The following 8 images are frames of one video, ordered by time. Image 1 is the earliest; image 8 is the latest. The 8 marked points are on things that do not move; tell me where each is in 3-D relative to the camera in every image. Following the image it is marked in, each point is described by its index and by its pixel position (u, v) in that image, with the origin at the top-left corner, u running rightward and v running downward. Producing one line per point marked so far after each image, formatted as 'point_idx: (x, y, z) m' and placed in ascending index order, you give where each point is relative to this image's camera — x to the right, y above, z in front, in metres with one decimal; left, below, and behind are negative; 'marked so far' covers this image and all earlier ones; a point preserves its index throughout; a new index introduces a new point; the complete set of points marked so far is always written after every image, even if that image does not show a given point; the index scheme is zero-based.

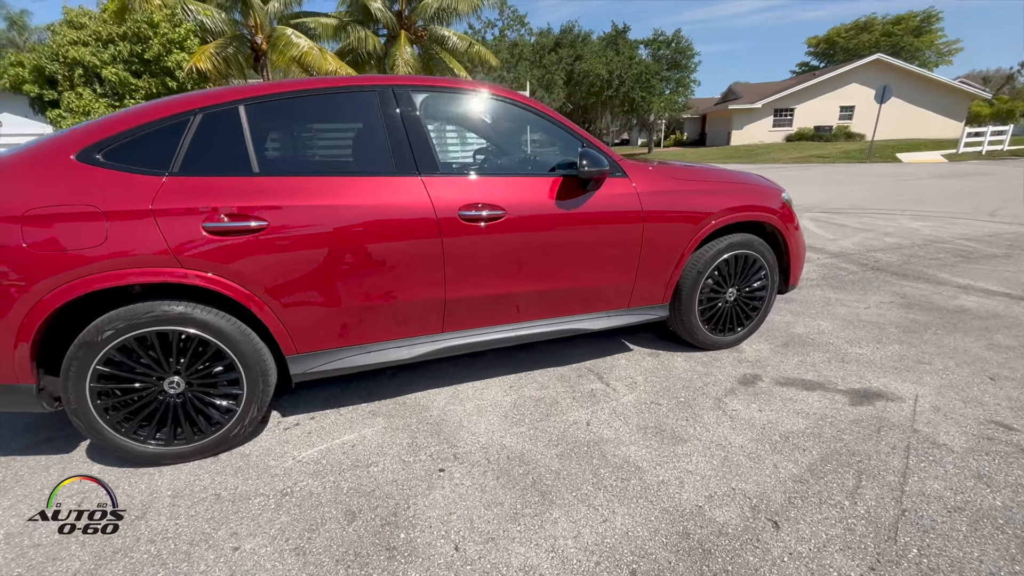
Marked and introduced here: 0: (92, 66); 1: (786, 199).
0: (-12.1, +6.4, +13.0) m
1: (+2.0, +0.7, +3.4) m
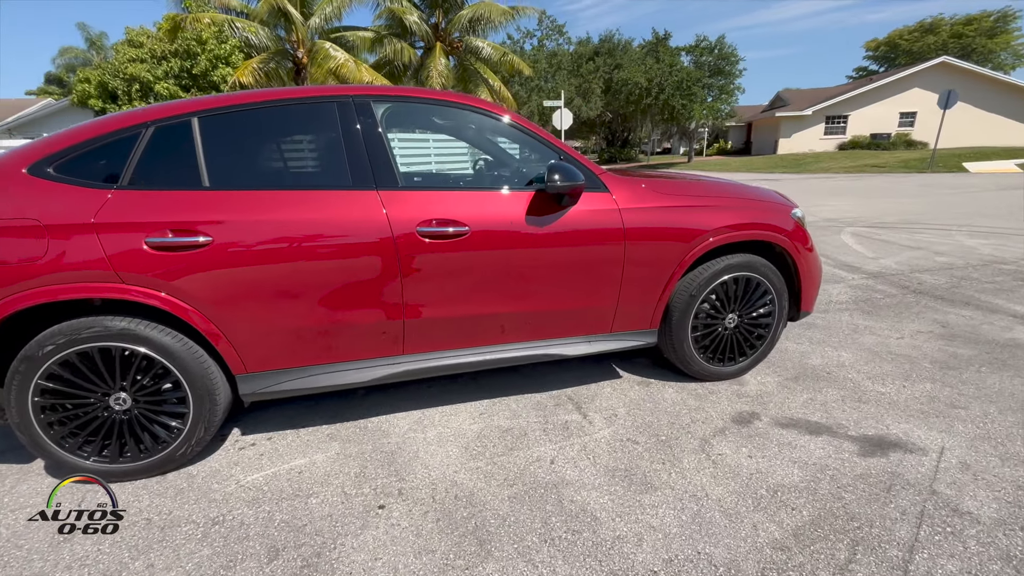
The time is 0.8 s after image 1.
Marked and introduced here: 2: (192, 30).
0: (-11.2, +6.3, +13.9) m
1: (+1.9, +0.5, +3.0) m
2: (-9.8, +7.9, +13.8) m
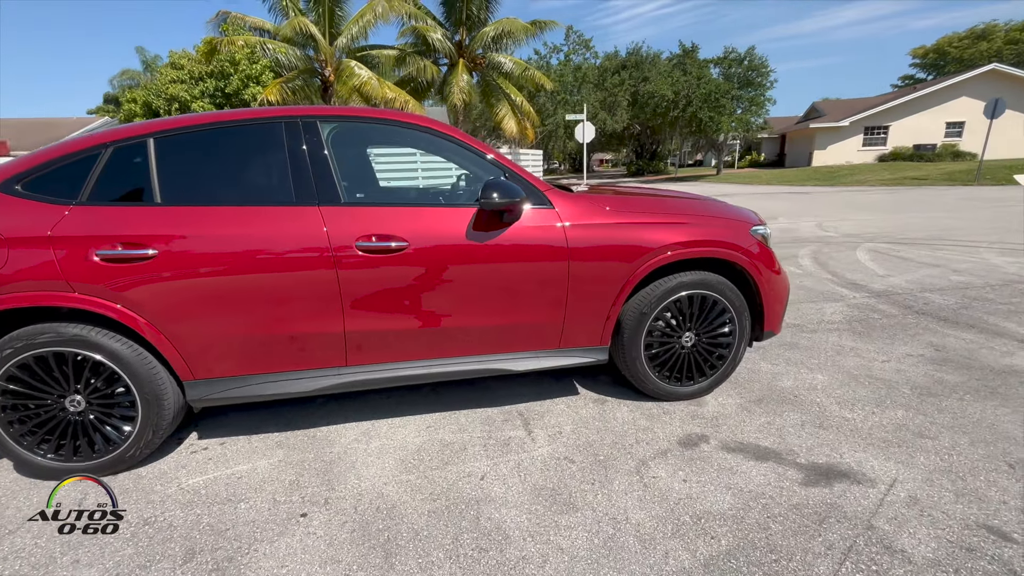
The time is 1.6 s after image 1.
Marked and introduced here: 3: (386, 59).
0: (-10.7, +6.1, +14.8) m
1: (+1.6, +0.4, +3.0) m
2: (-9.2, +7.6, +14.6) m
3: (-4.9, +9.0, +17.7) m
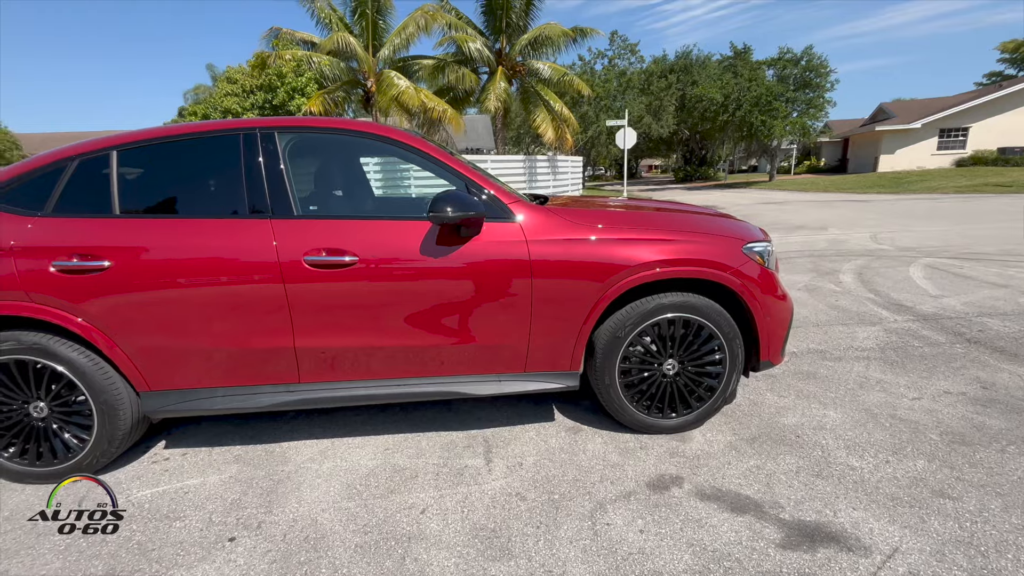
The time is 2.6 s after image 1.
0: (-9.5, +6.1, +15.7) m
1: (+1.4, +0.2, +2.6) m
2: (-8.0, +7.6, +15.4) m
3: (-3.4, +8.8, +18.1) m
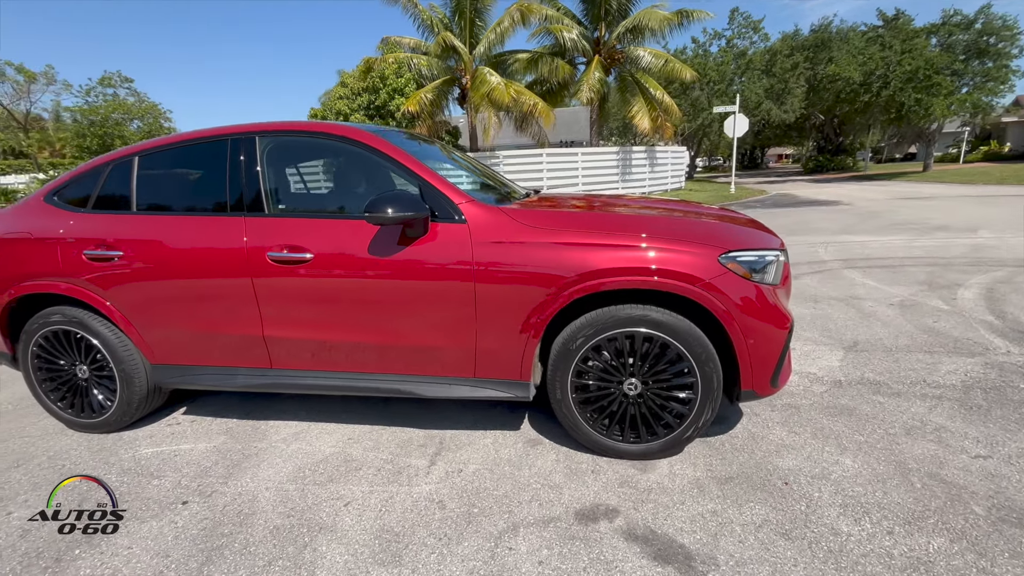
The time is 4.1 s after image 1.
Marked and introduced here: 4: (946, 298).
0: (-6.2, +6.6, +17.3) m
1: (+1.2, +0.1, +2.3) m
2: (-4.8, +8.0, +16.7) m
3: (+0.3, +9.1, +18.2) m
4: (+4.7, -0.1, +5.0) m
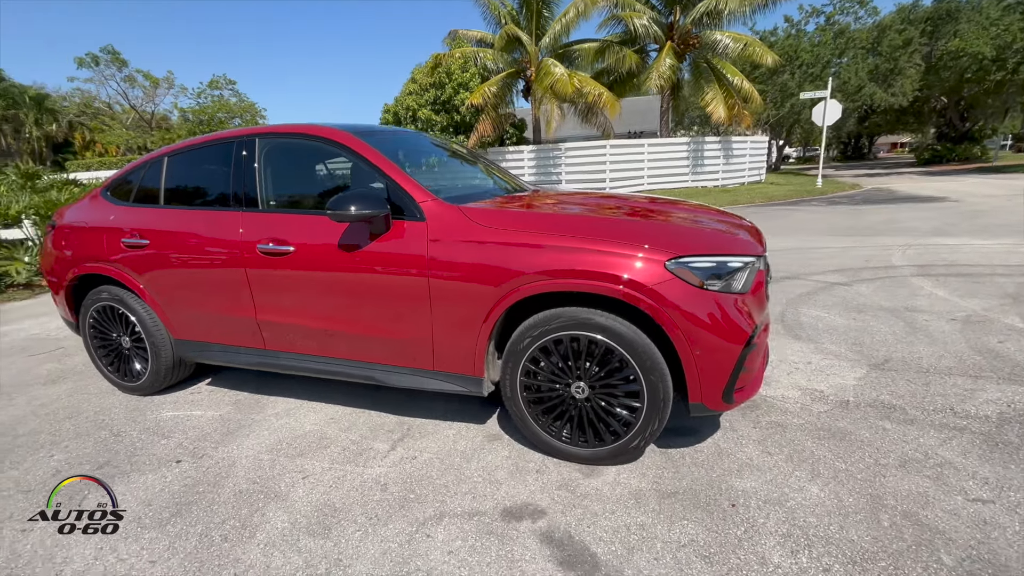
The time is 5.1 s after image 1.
0: (-3.8, +7.1, +18.0) m
1: (+0.9, +0.1, +2.1) m
2: (-2.4, +8.4, +17.1) m
3: (+2.9, +9.3, +17.8) m
4: (+4.8, -0.2, +4.2) m
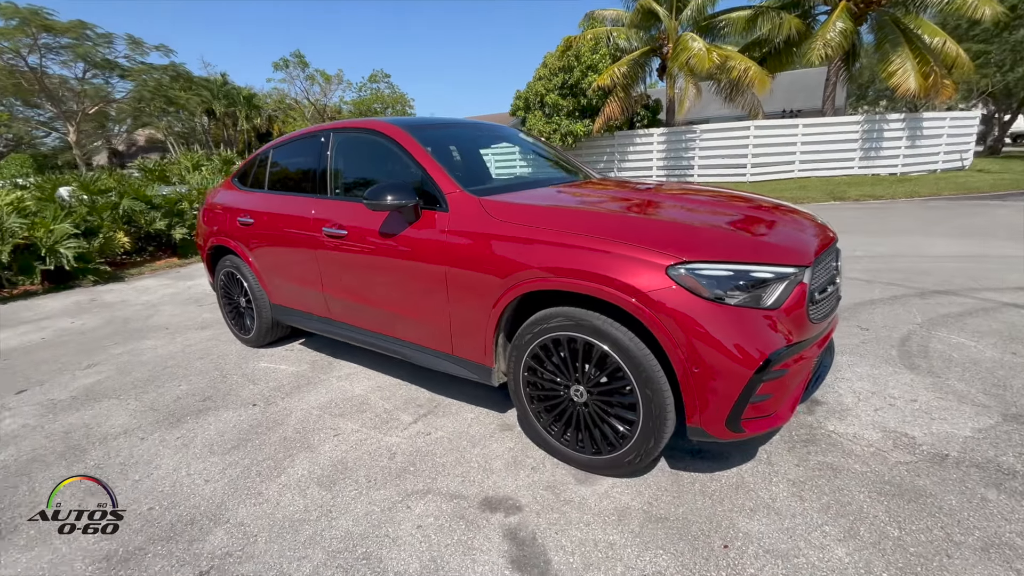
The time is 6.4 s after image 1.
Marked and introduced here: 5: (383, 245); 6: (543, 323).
0: (+1.3, +7.8, +18.1) m
1: (+0.8, 0.0, +1.9) m
2: (+2.4, +9.0, +16.9) m
3: (+7.8, +9.4, +16.0) m
4: (+5.2, -0.5, +2.8) m
5: (-0.8, +0.3, +2.8) m
6: (+0.2, -0.2, +2.2) m
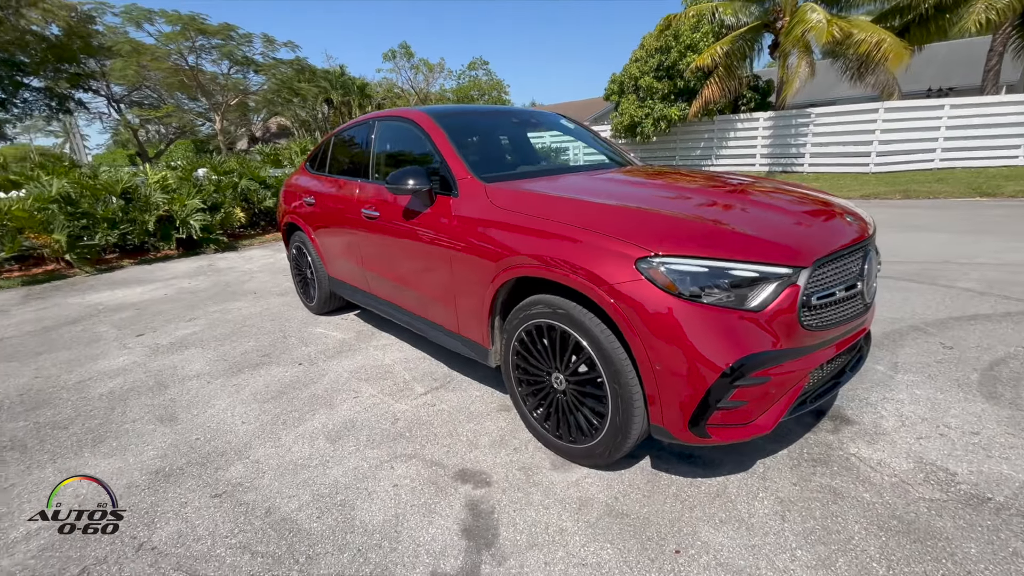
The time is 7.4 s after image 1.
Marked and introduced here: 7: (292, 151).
0: (+4.8, +8.1, +17.4) m
1: (+0.7, +0.1, +1.8) m
2: (+5.8, +9.2, +15.8) m
3: (+10.9, +9.2, +13.9) m
4: (+5.1, -0.8, +1.9) m
5: (-0.7, +0.4, +3.0) m
6: (+0.1, -0.1, +2.3) m
7: (-5.2, +3.3, +10.8) m
